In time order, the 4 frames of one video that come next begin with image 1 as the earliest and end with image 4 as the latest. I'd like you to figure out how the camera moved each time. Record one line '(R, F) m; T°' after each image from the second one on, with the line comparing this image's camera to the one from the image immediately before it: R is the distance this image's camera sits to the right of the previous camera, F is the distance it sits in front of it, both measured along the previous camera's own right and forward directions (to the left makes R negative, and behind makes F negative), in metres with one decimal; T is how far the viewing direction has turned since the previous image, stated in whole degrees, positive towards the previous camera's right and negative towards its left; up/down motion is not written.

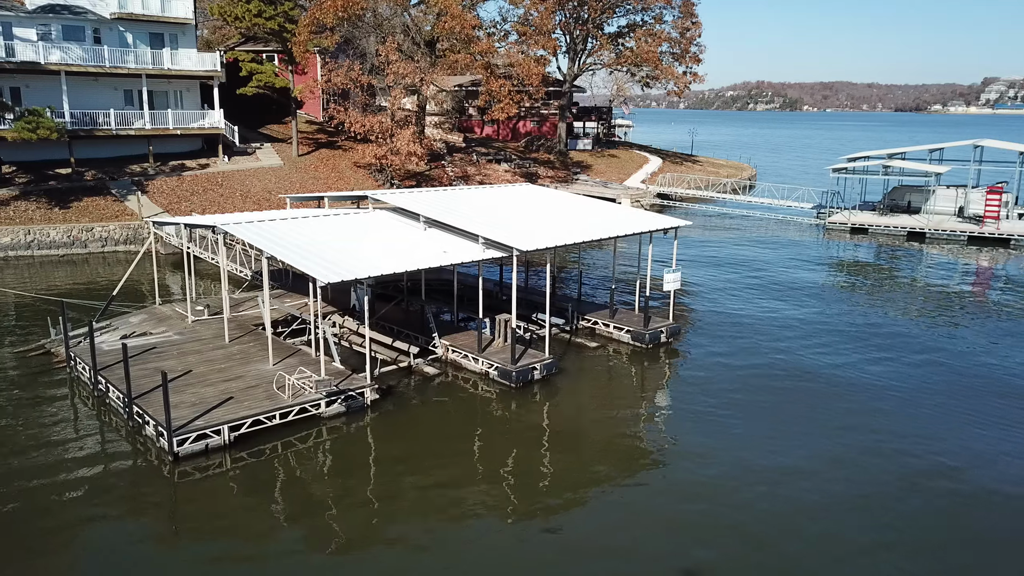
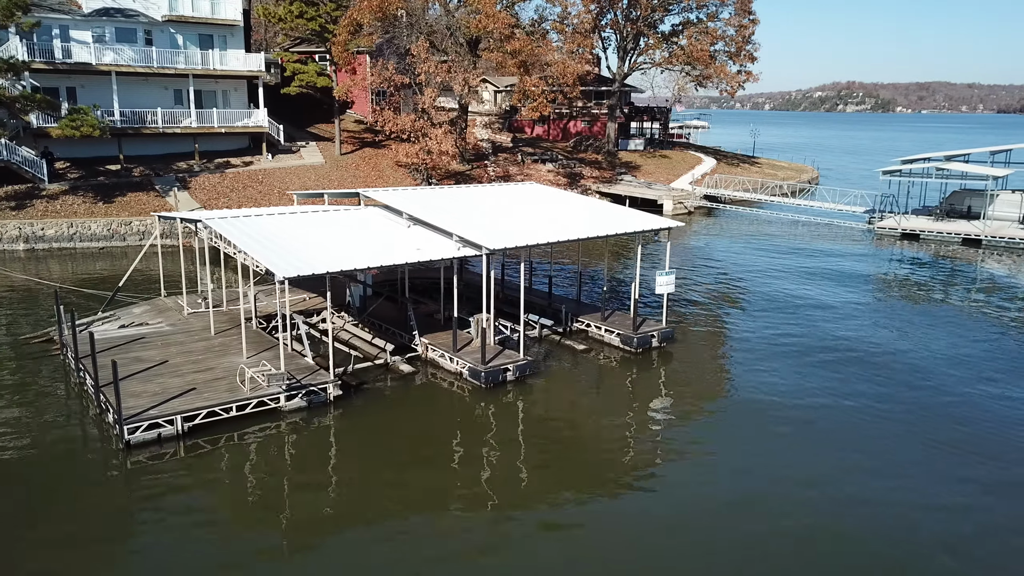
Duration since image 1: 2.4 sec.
(+1.9, +0.4) m; -5°
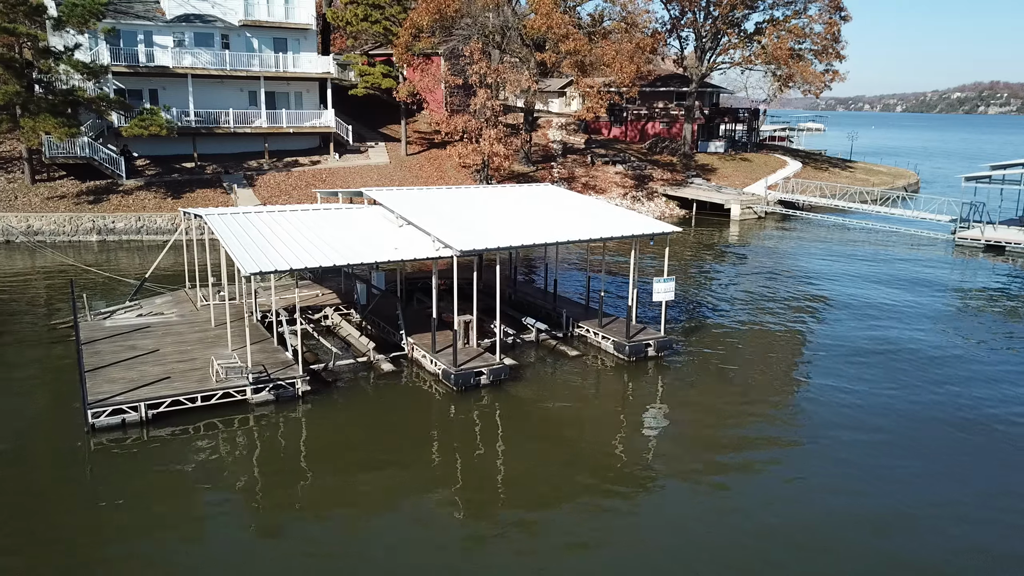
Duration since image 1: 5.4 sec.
(+2.4, +0.4) m; -7°
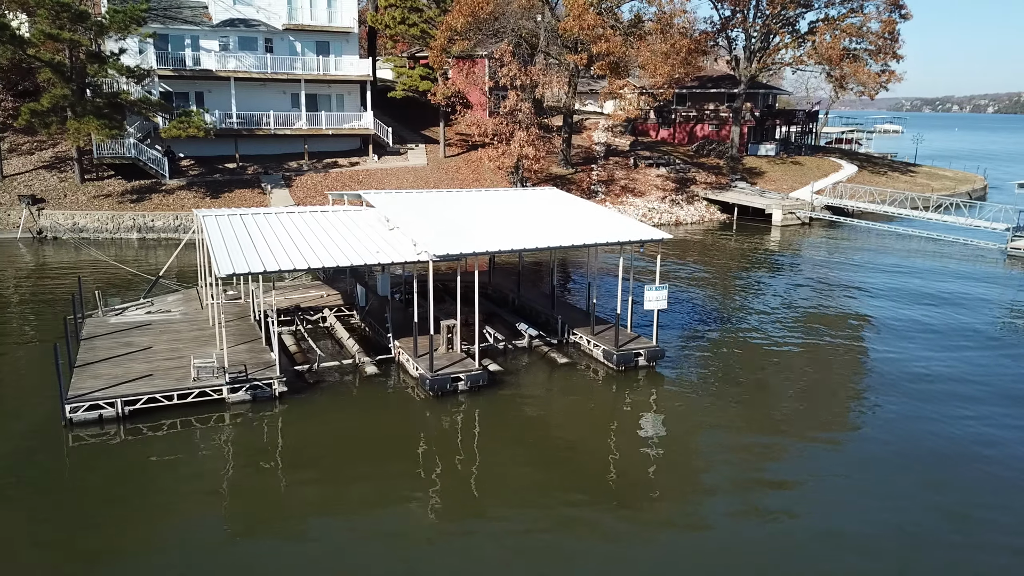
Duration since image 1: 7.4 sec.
(+1.6, +0.2) m; -4°
